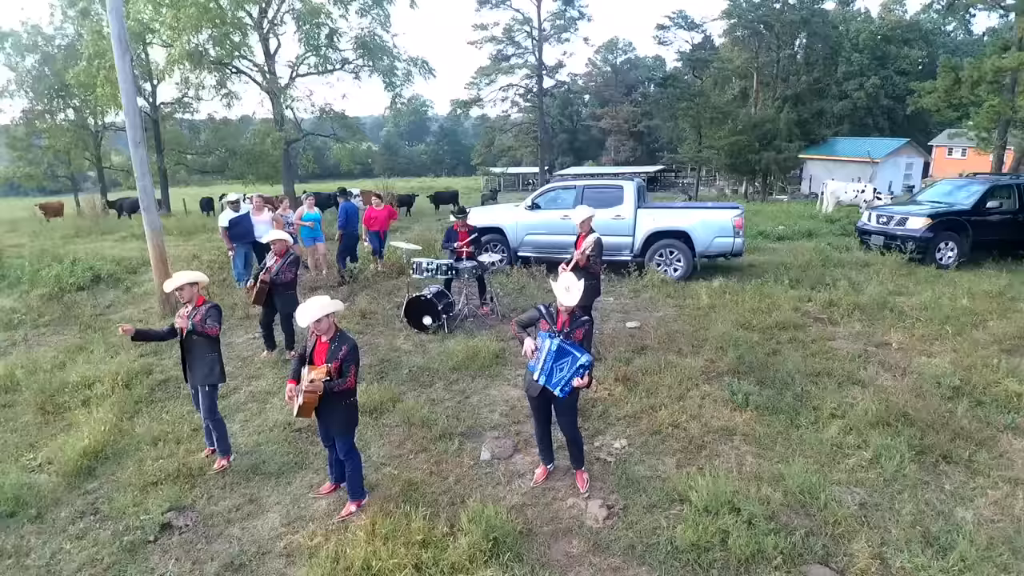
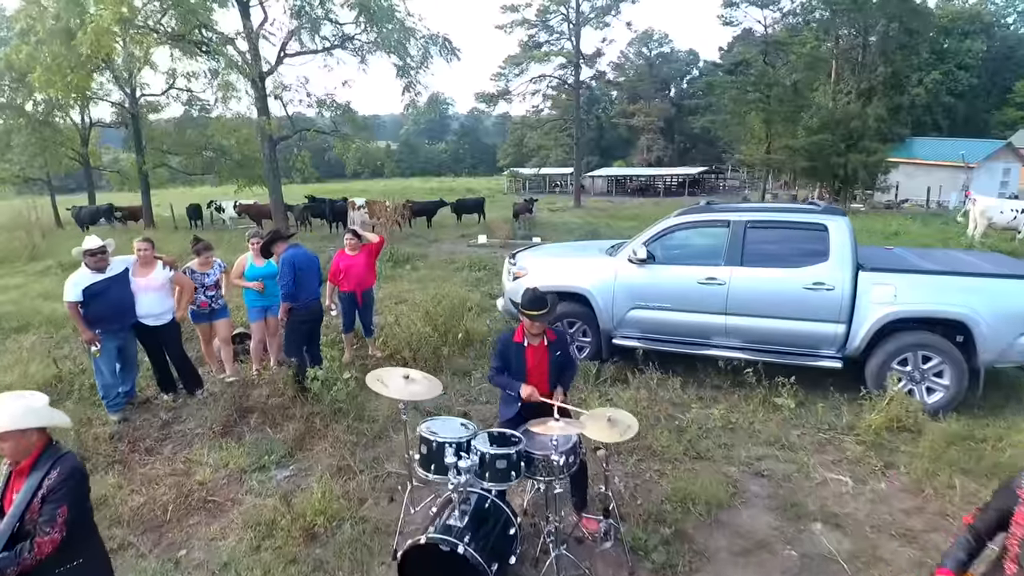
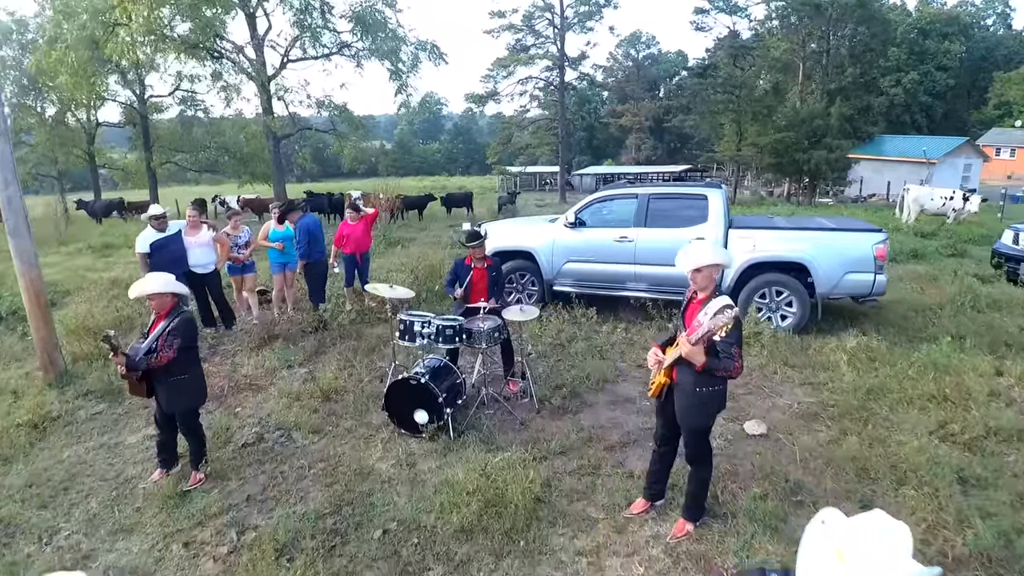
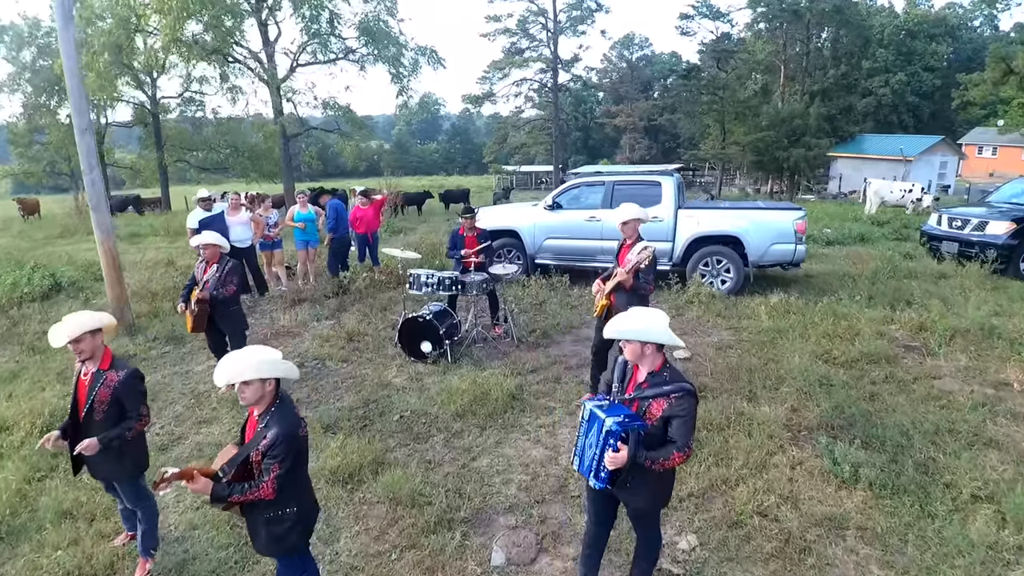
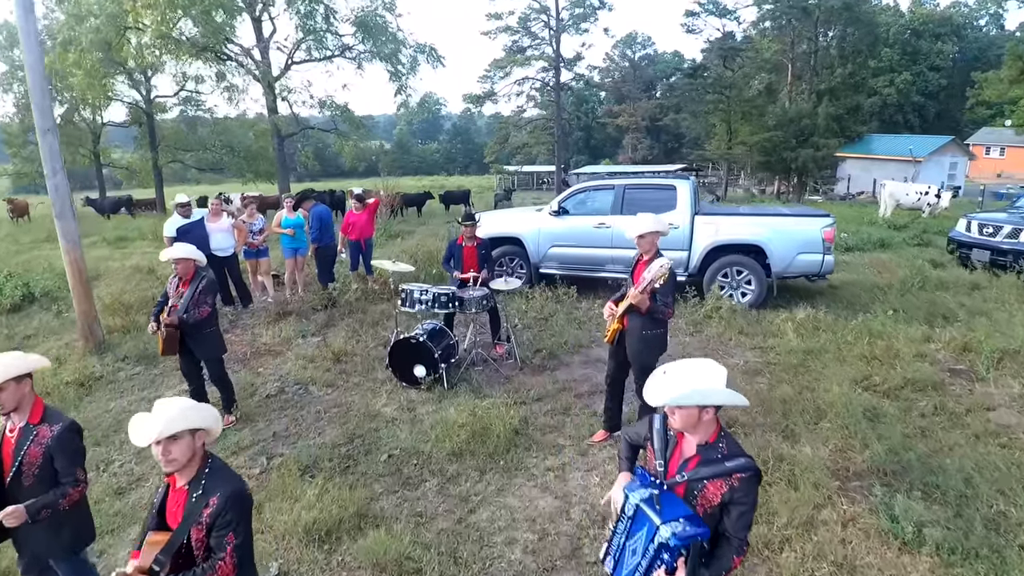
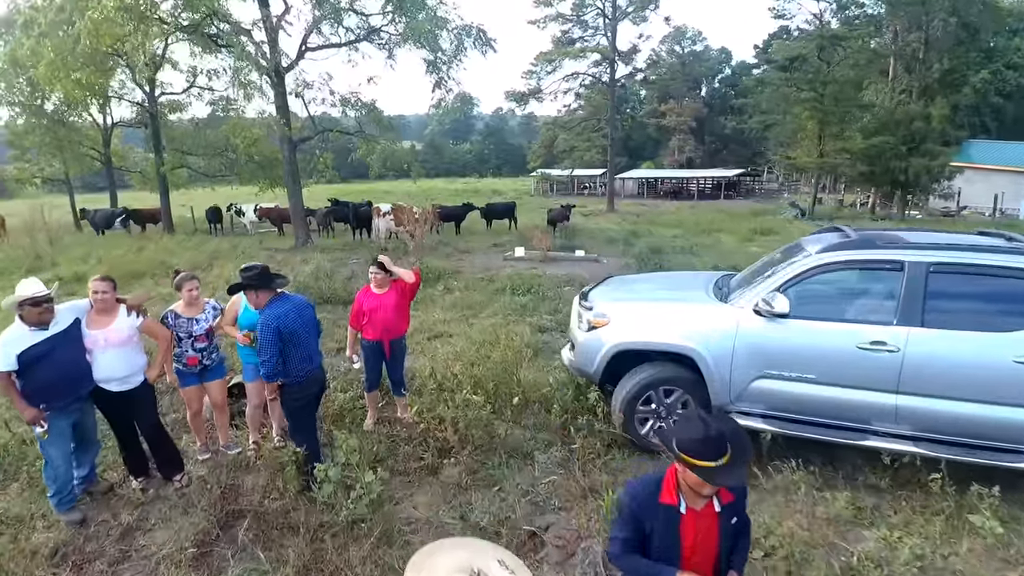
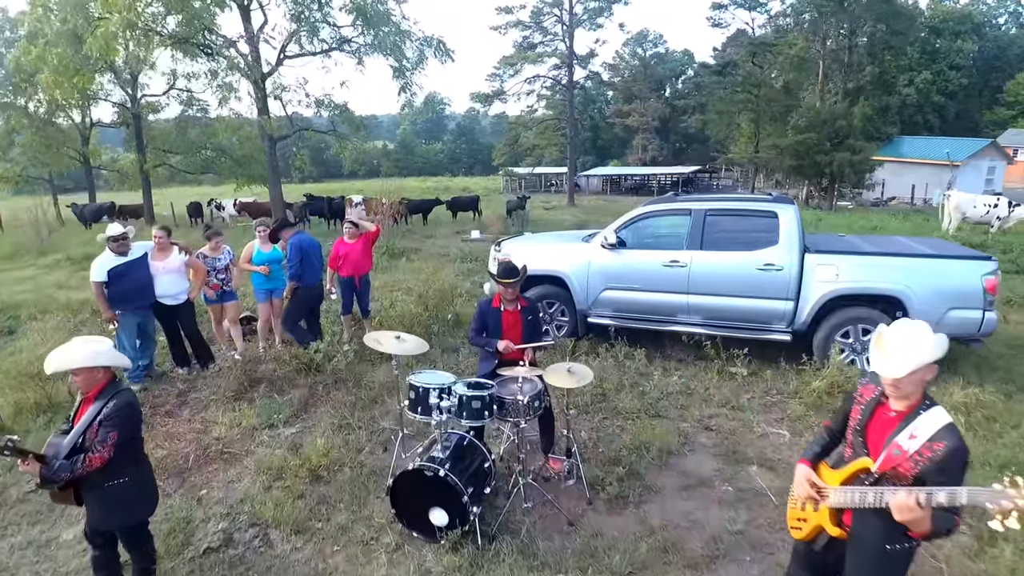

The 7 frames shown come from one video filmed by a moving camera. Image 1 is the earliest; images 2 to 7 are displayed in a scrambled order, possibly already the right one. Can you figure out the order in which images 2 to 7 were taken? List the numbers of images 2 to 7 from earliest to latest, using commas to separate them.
4, 5, 3, 7, 2, 6
